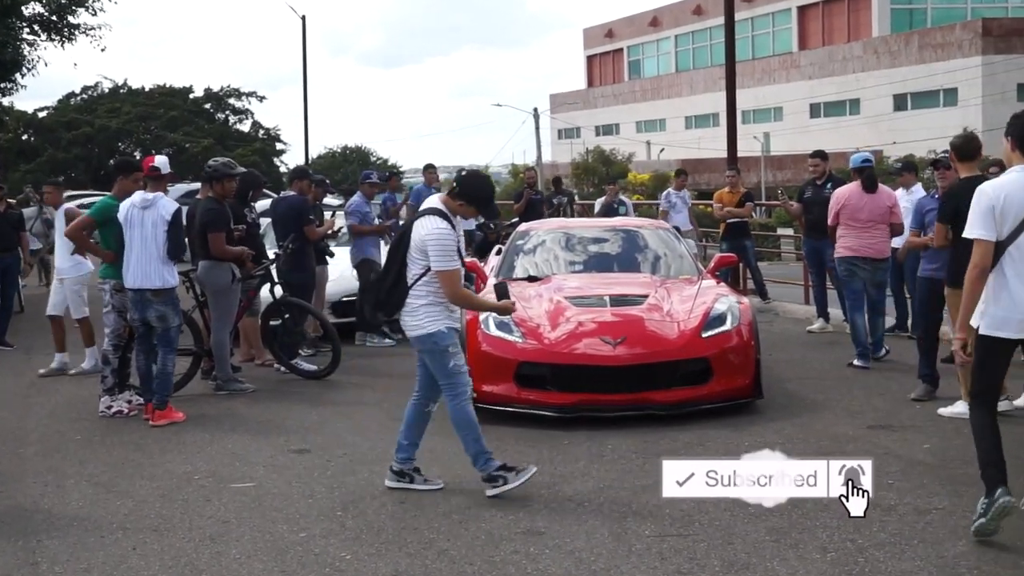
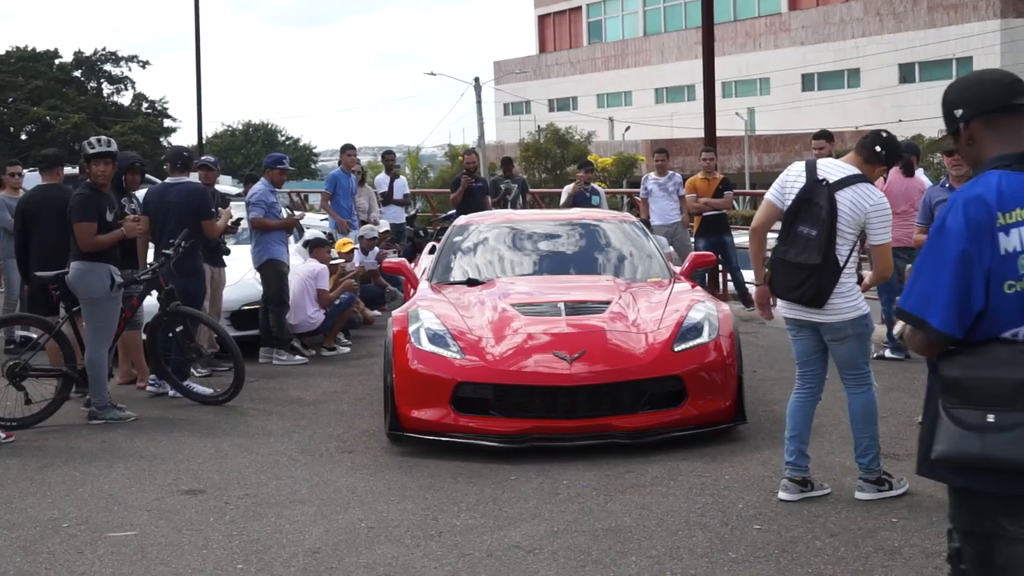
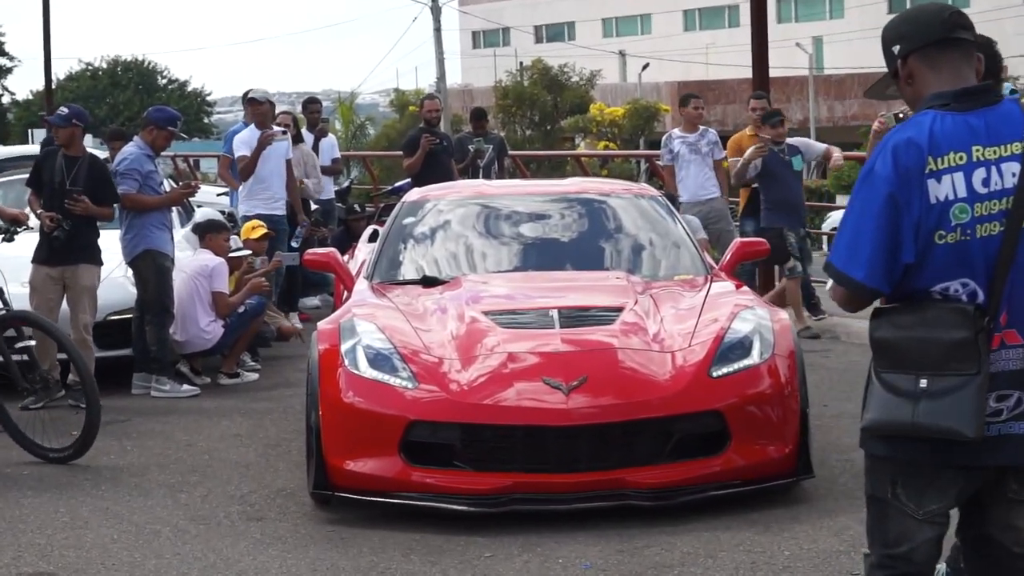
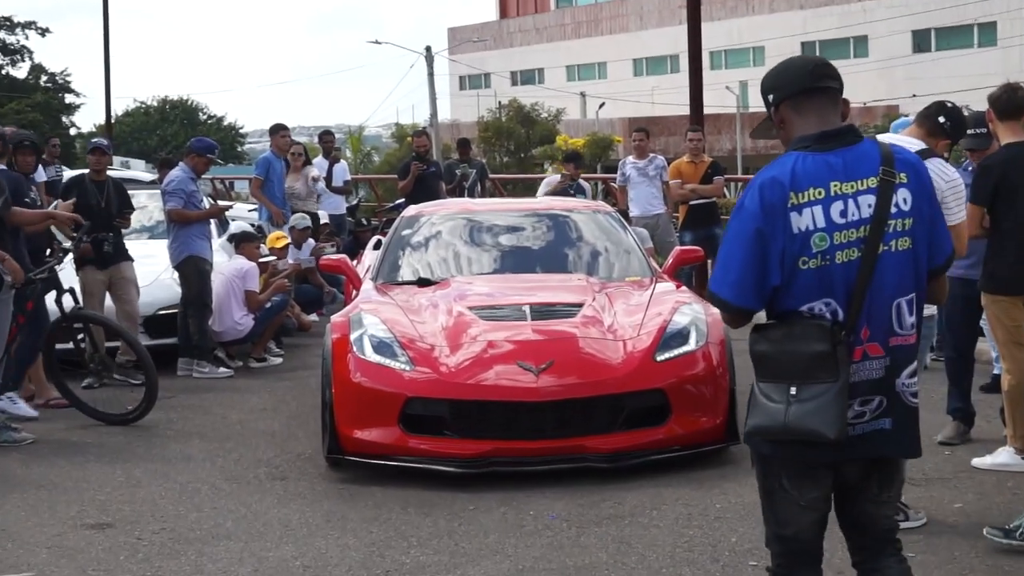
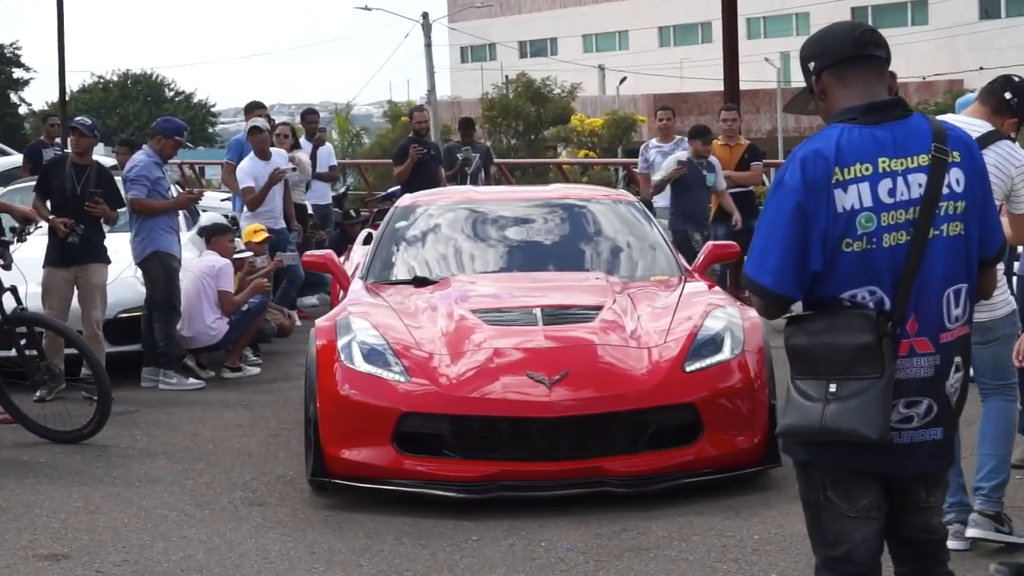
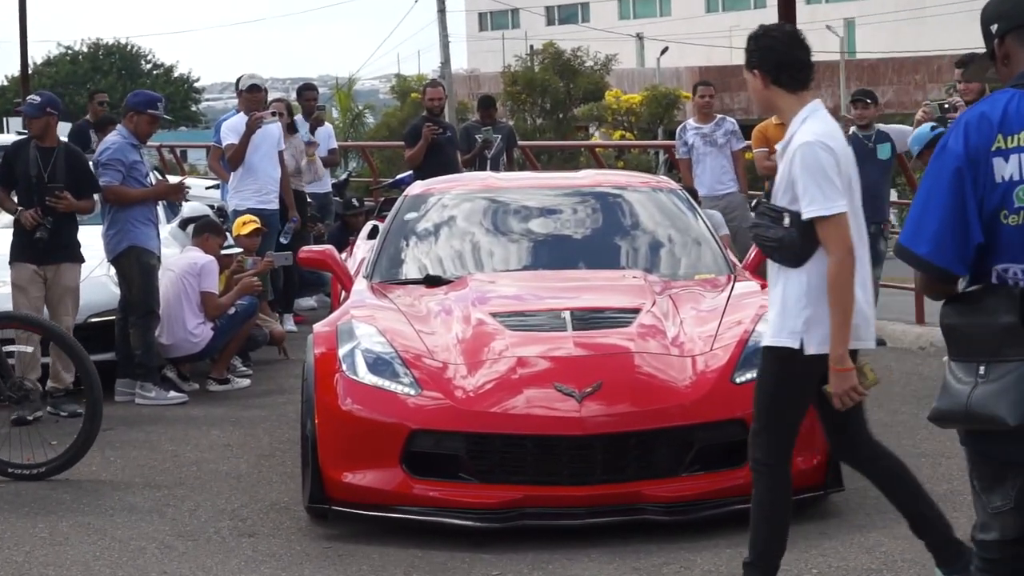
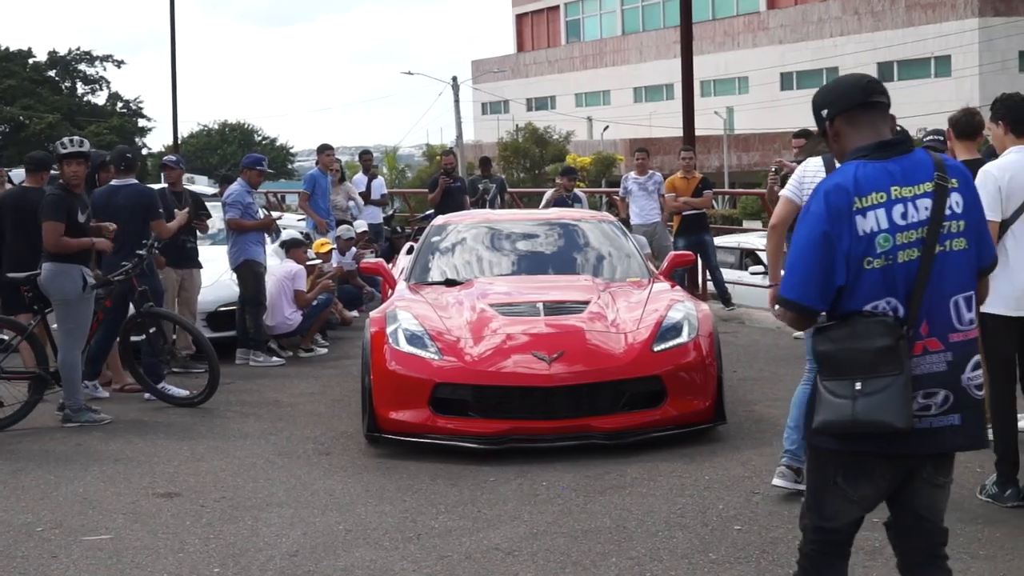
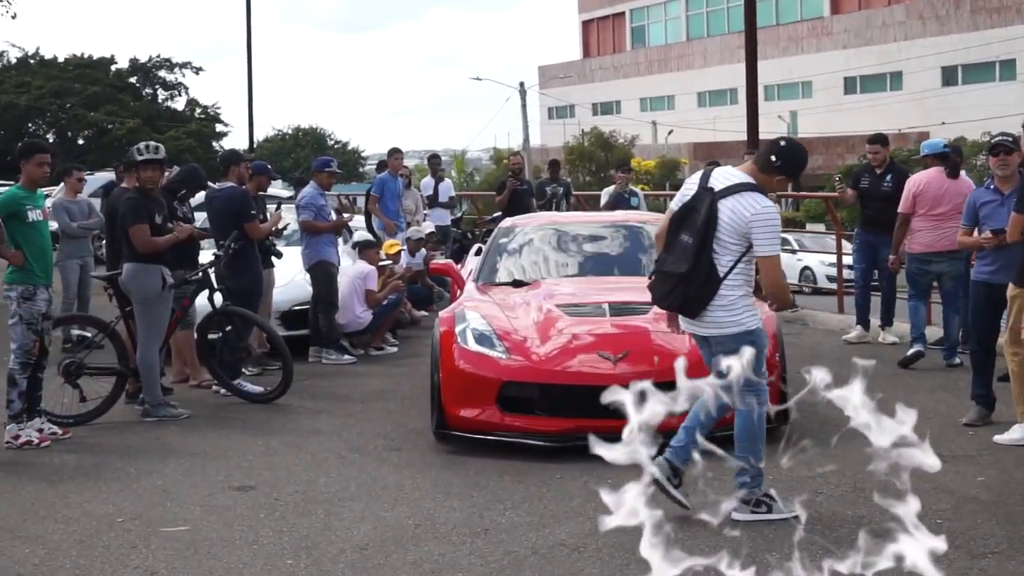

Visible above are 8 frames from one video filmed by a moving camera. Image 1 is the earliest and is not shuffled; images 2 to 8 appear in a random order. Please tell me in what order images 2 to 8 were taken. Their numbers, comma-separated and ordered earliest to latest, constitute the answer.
8, 2, 7, 4, 5, 3, 6
